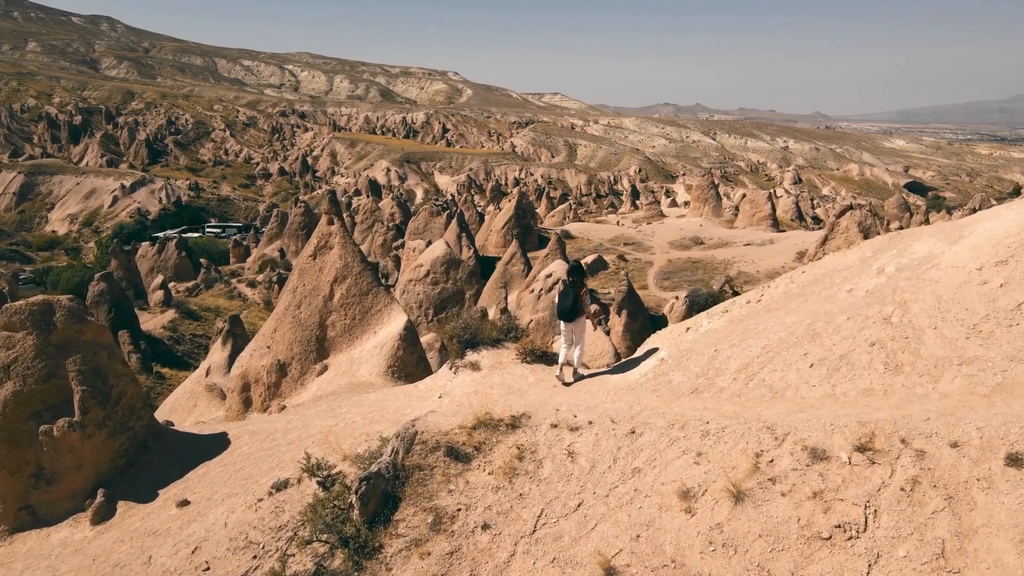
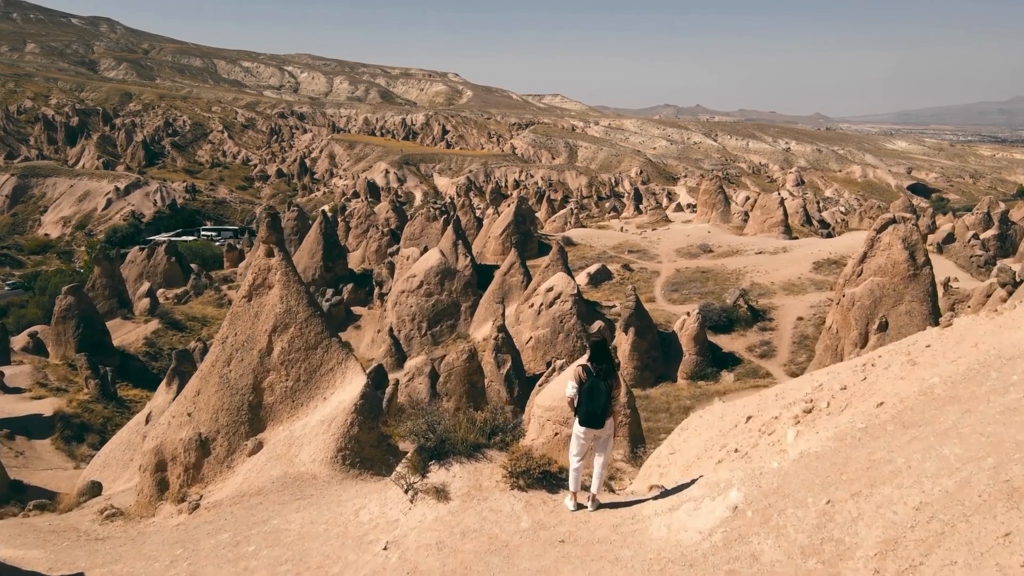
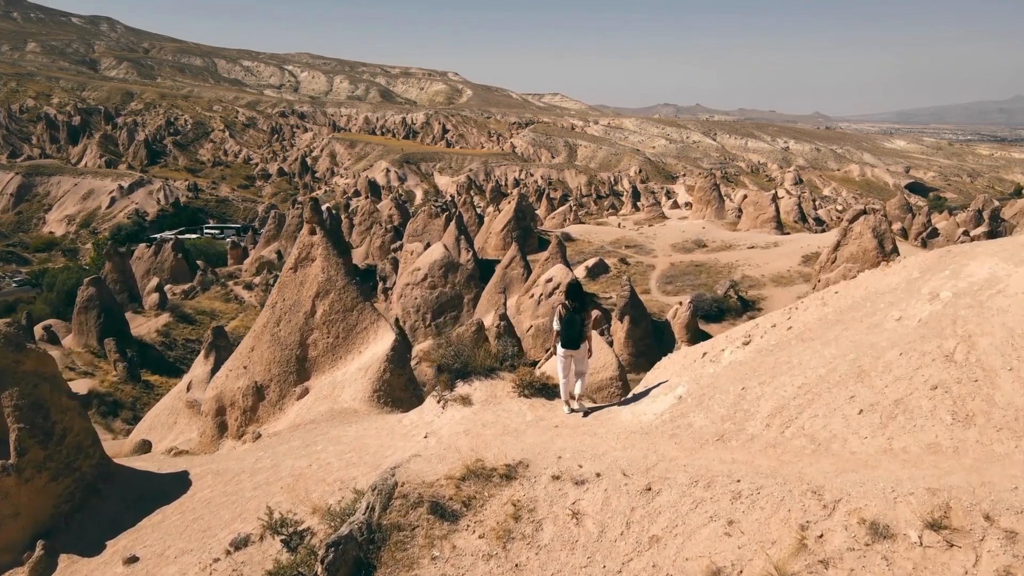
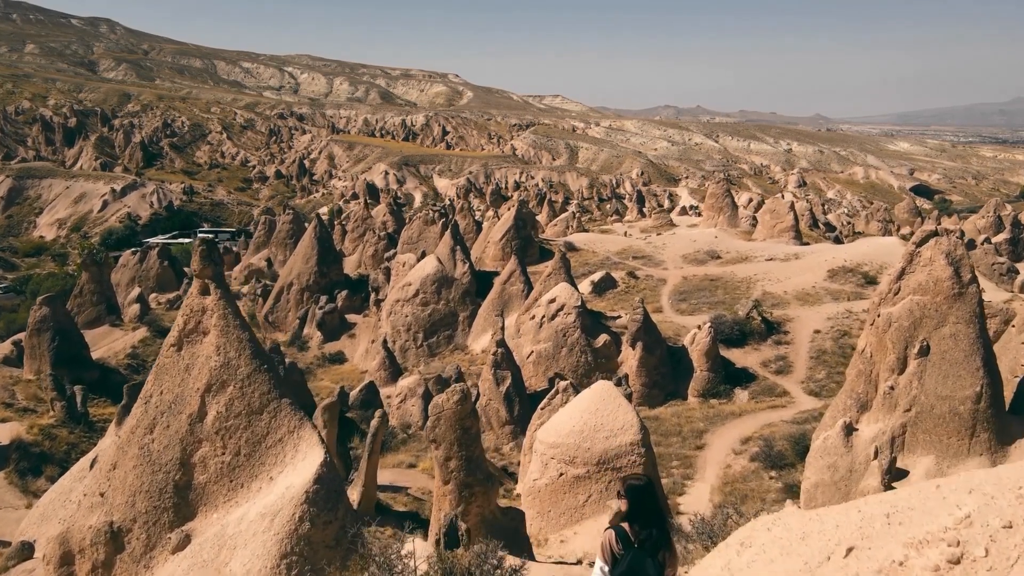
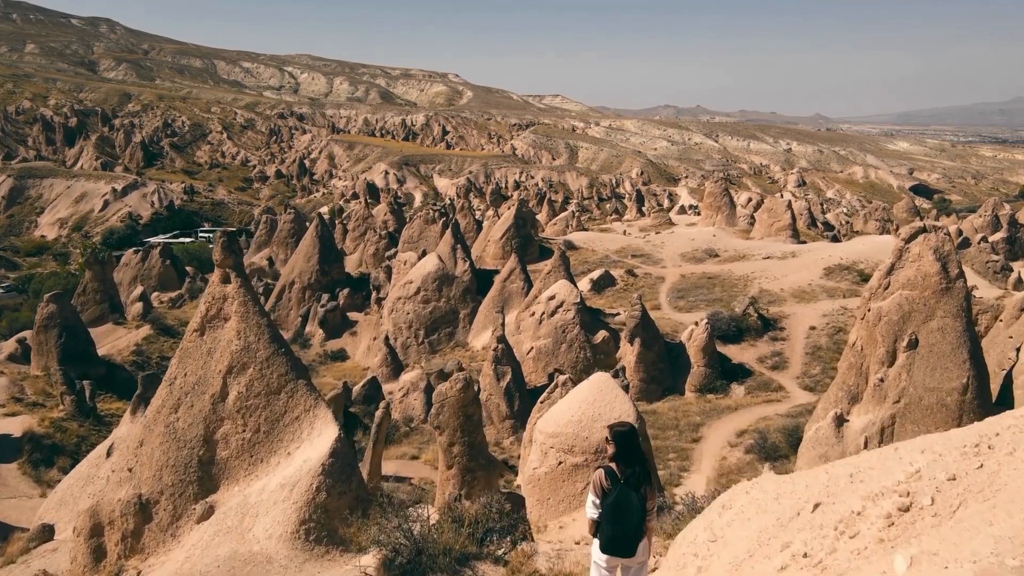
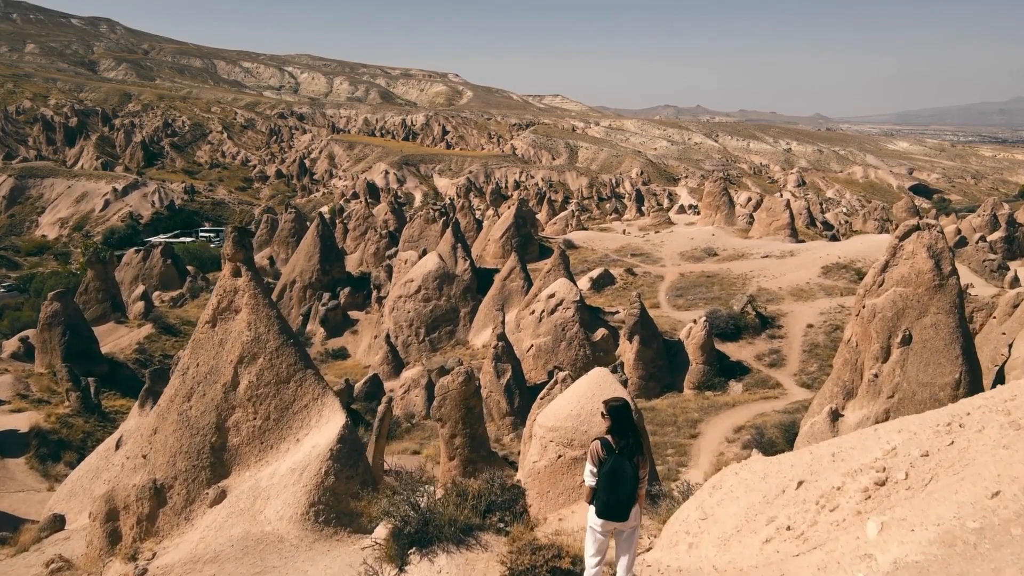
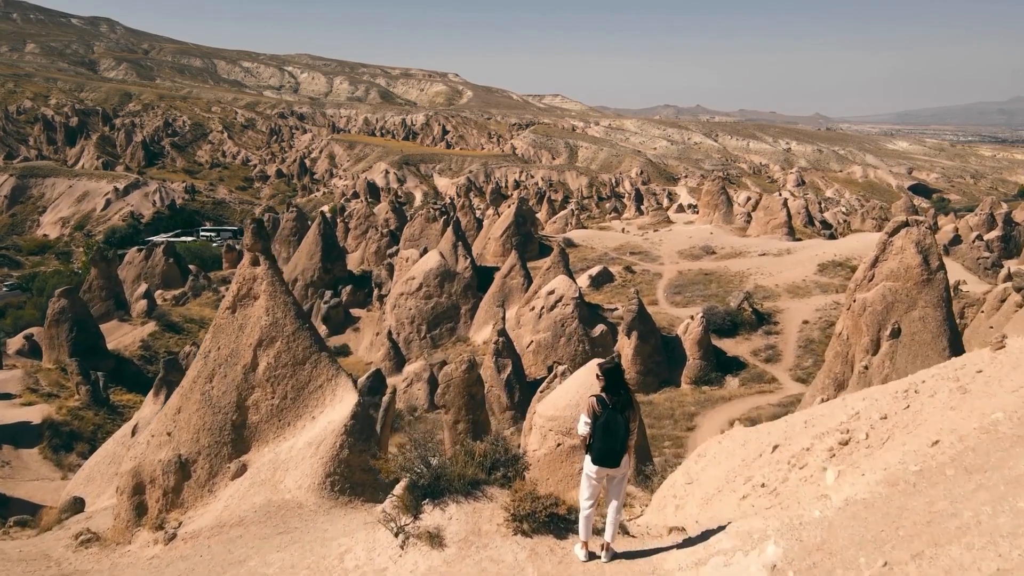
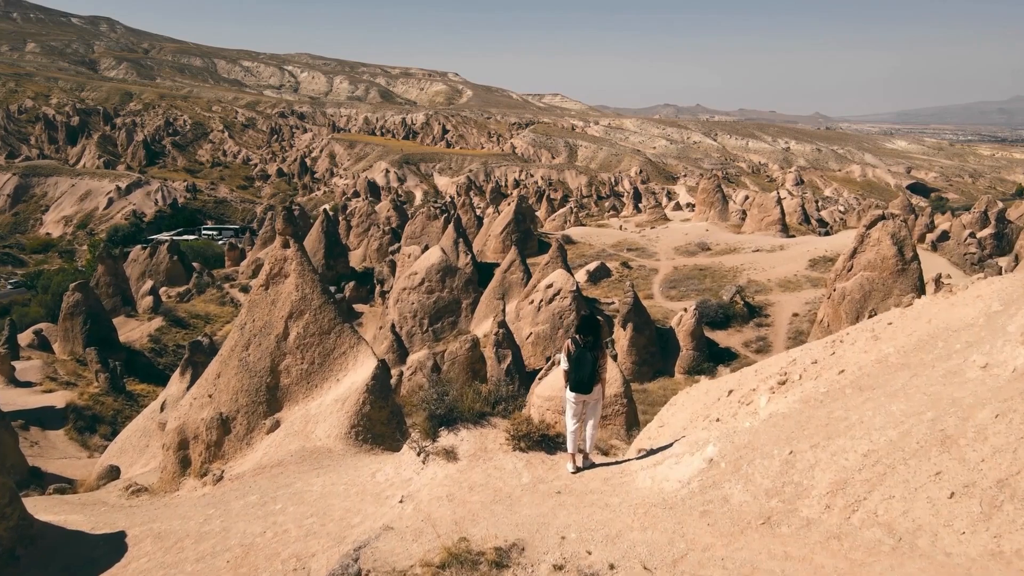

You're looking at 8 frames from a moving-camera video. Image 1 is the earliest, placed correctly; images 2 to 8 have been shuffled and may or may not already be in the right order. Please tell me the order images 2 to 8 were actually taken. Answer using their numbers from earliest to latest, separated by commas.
3, 8, 2, 7, 6, 5, 4
